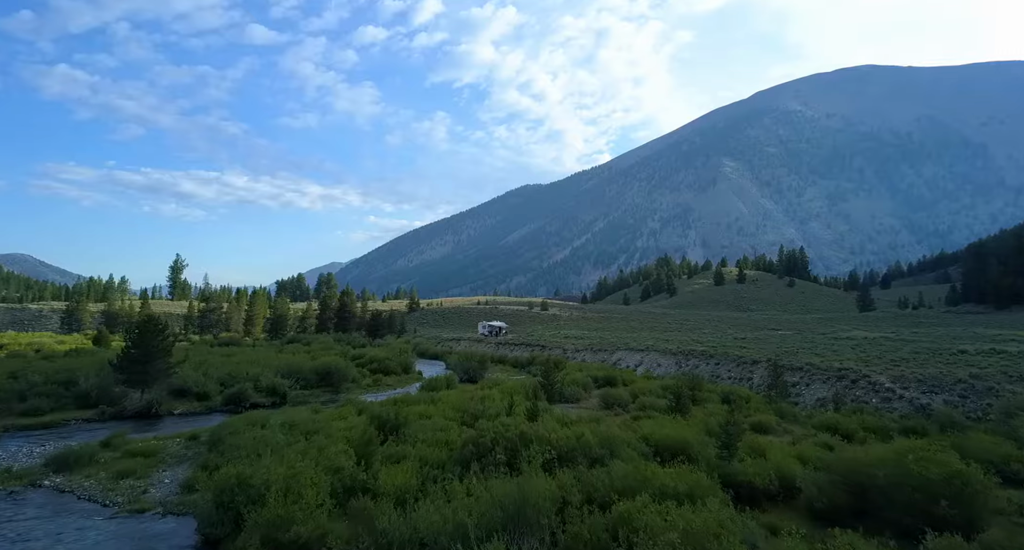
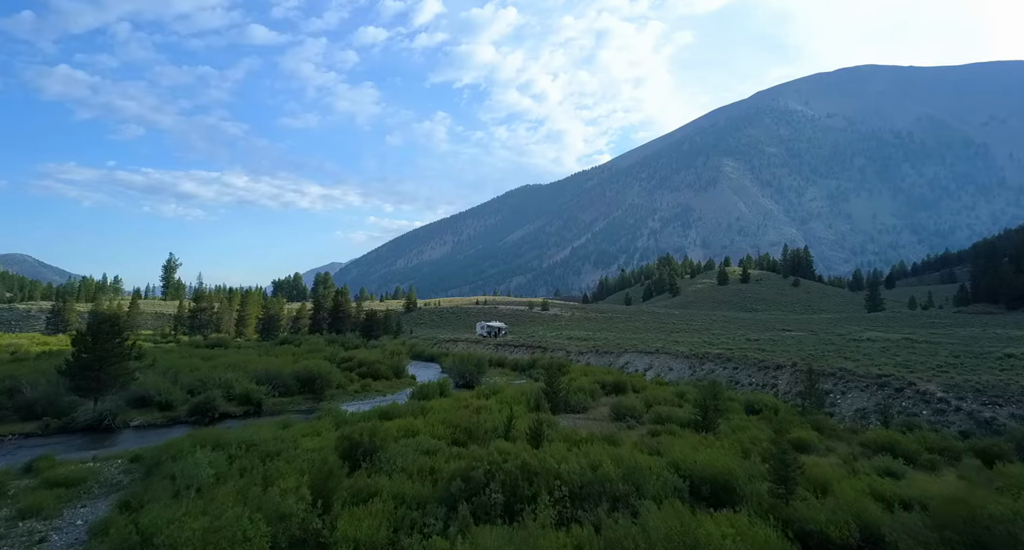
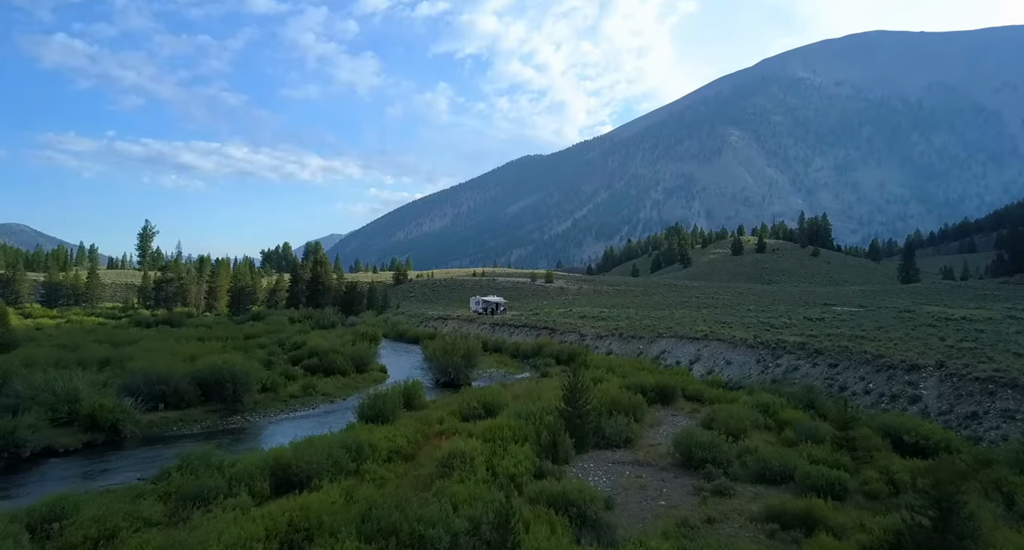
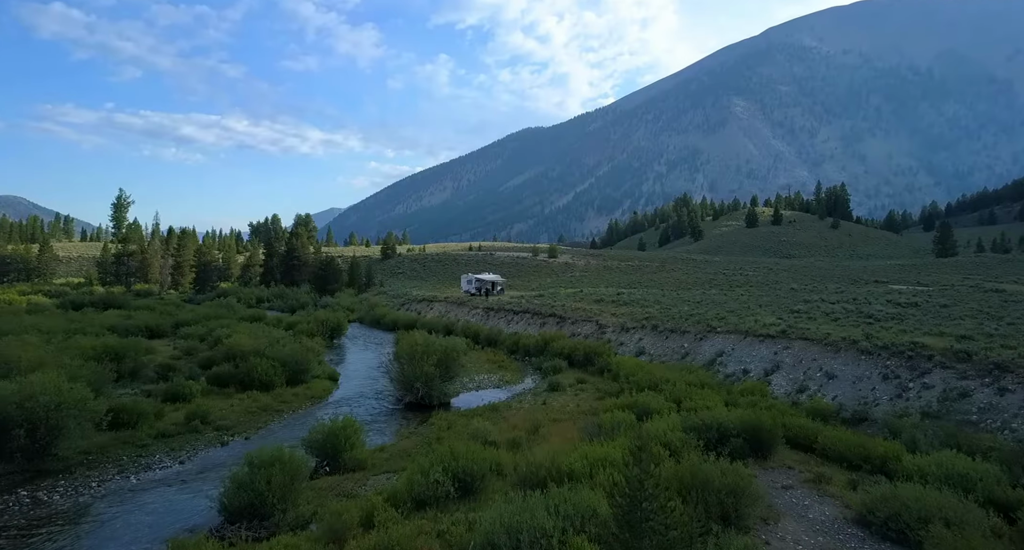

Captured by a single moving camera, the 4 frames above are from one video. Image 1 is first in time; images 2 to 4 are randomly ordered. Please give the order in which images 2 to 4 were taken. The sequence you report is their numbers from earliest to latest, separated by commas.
2, 3, 4
